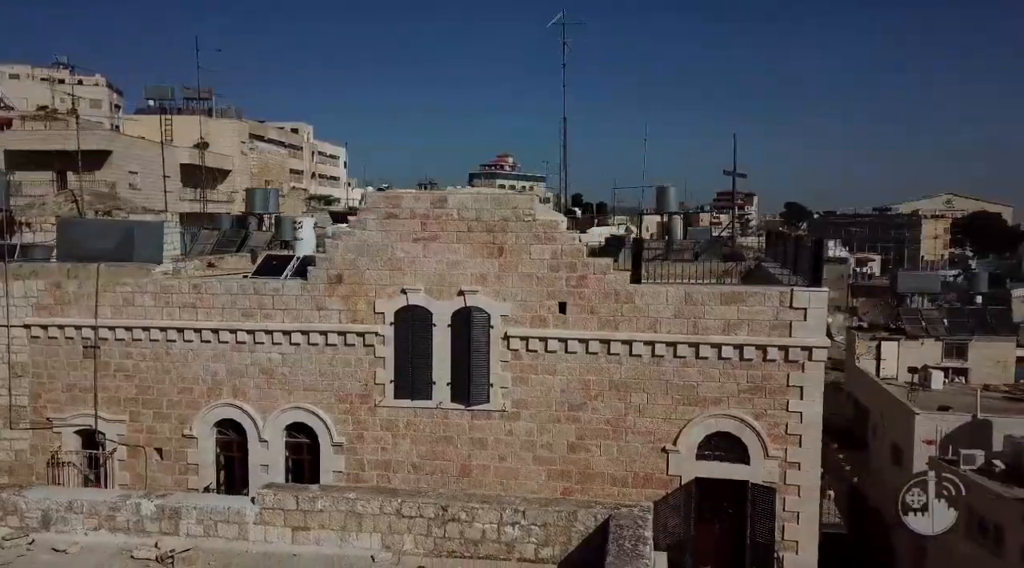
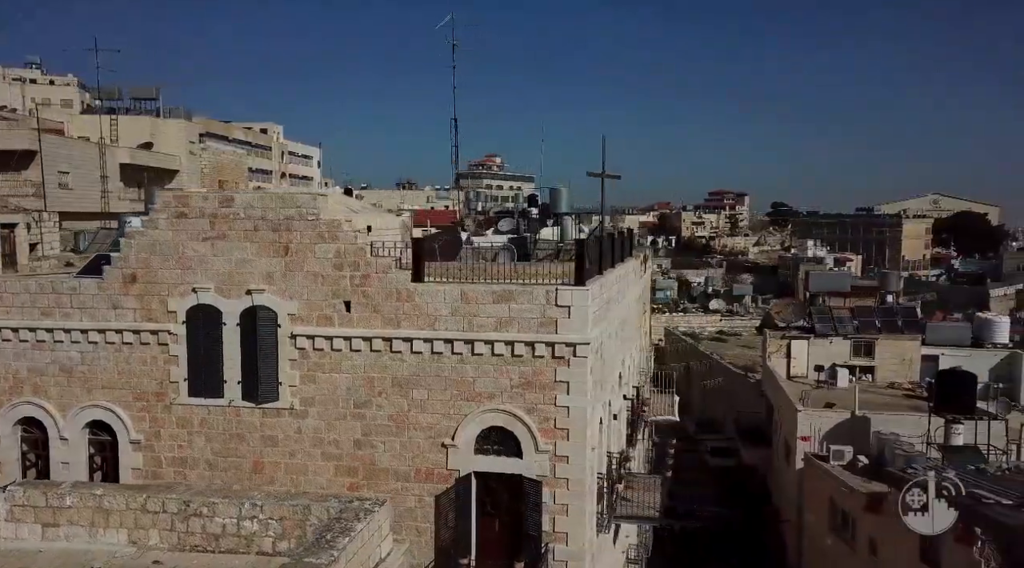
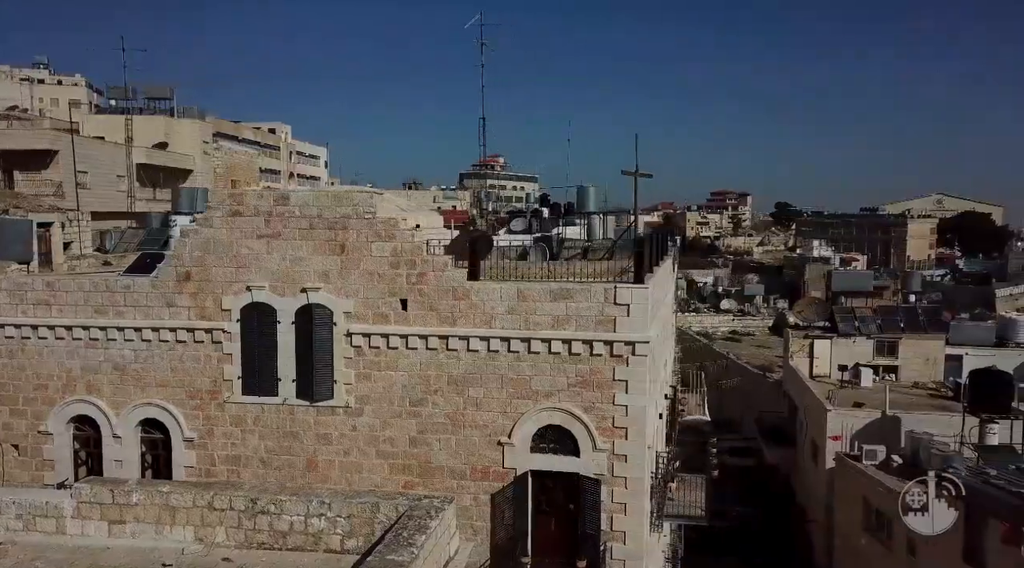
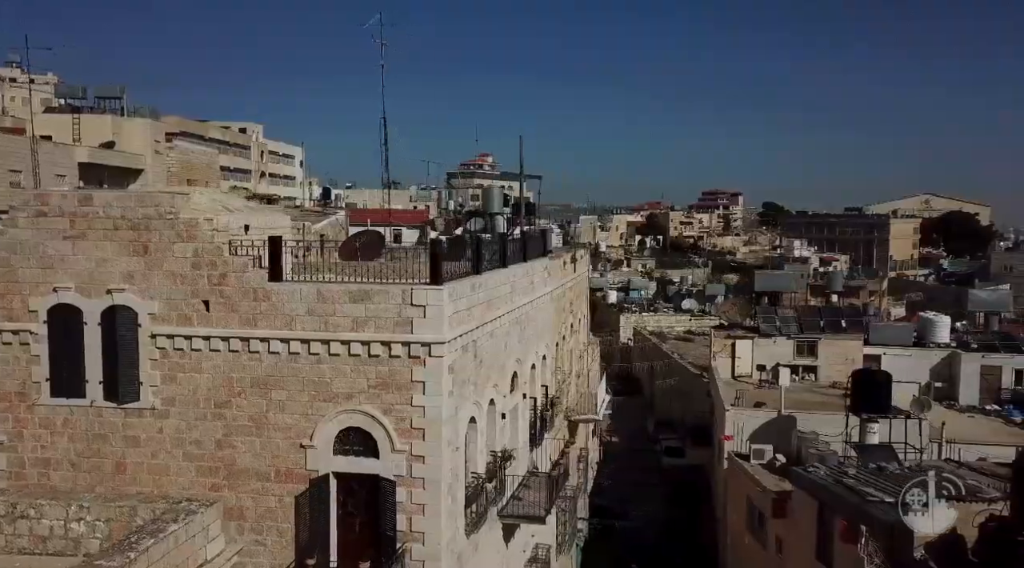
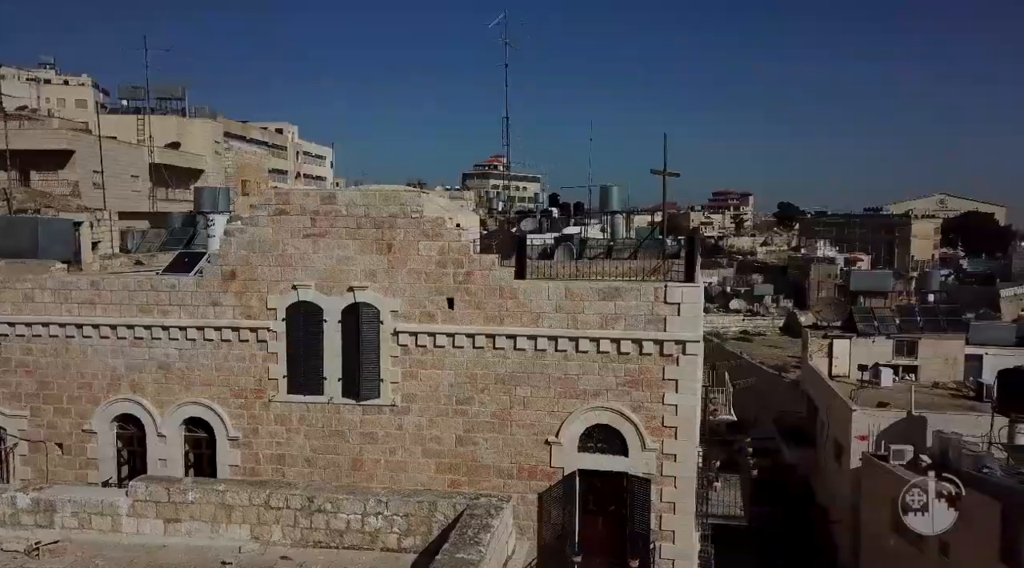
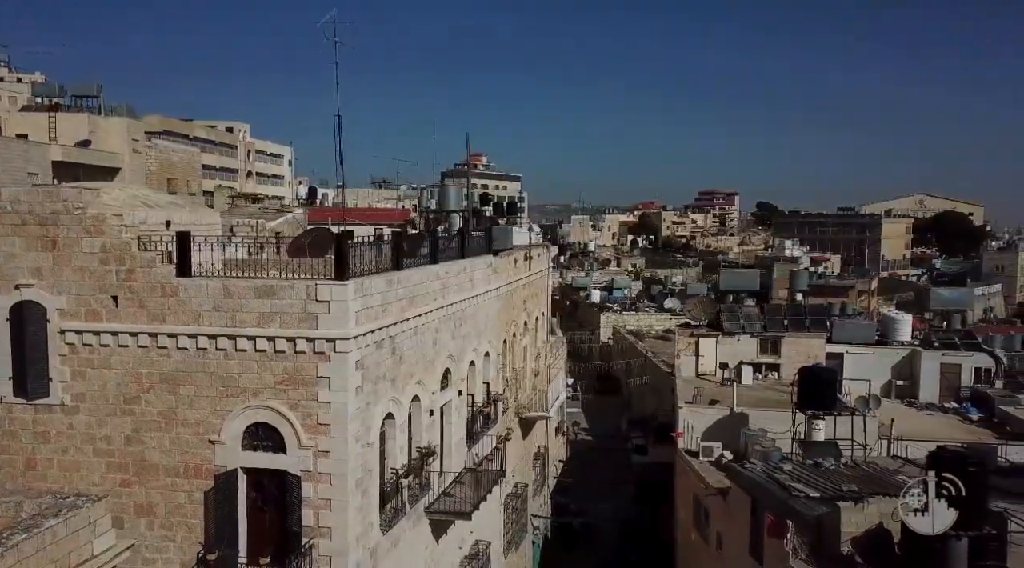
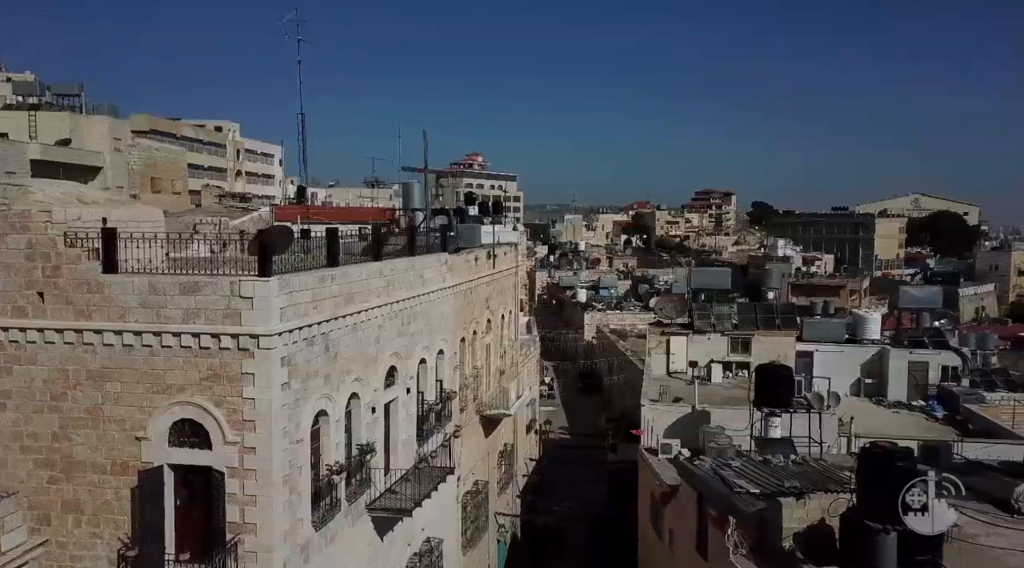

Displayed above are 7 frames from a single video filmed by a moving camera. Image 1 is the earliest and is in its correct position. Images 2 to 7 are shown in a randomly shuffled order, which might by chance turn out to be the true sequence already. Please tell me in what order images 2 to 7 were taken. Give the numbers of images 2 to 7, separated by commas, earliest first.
5, 3, 2, 4, 6, 7
